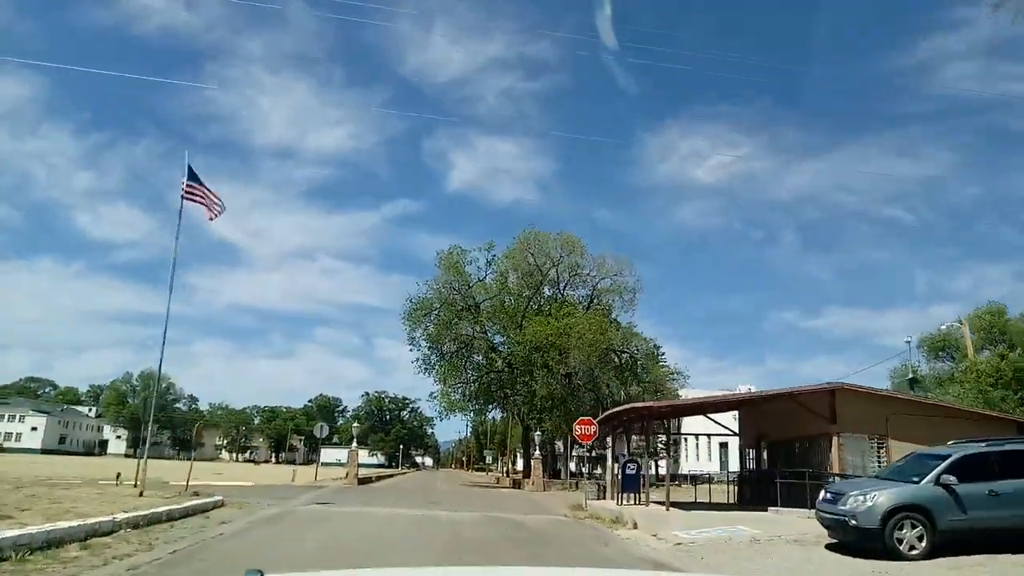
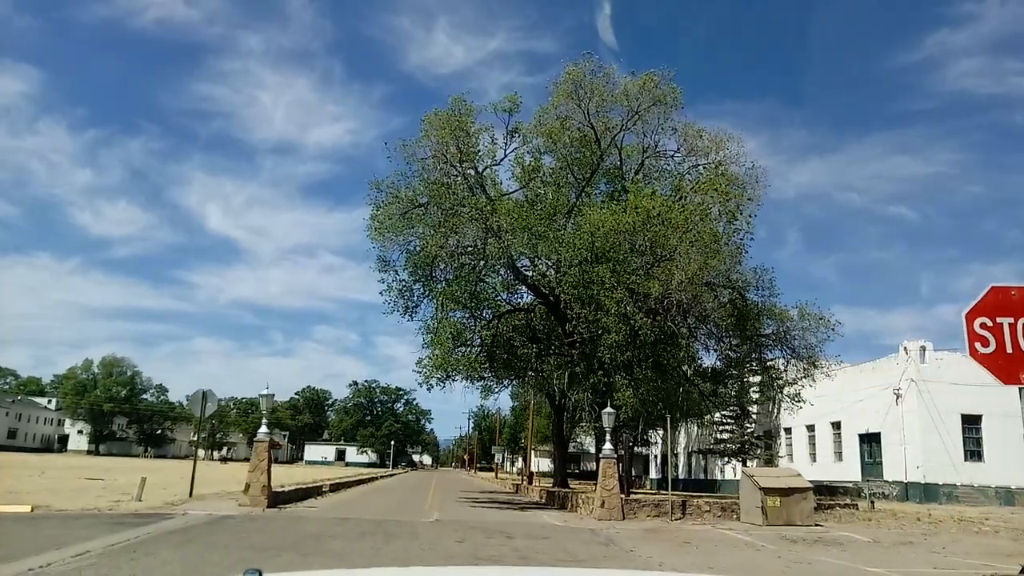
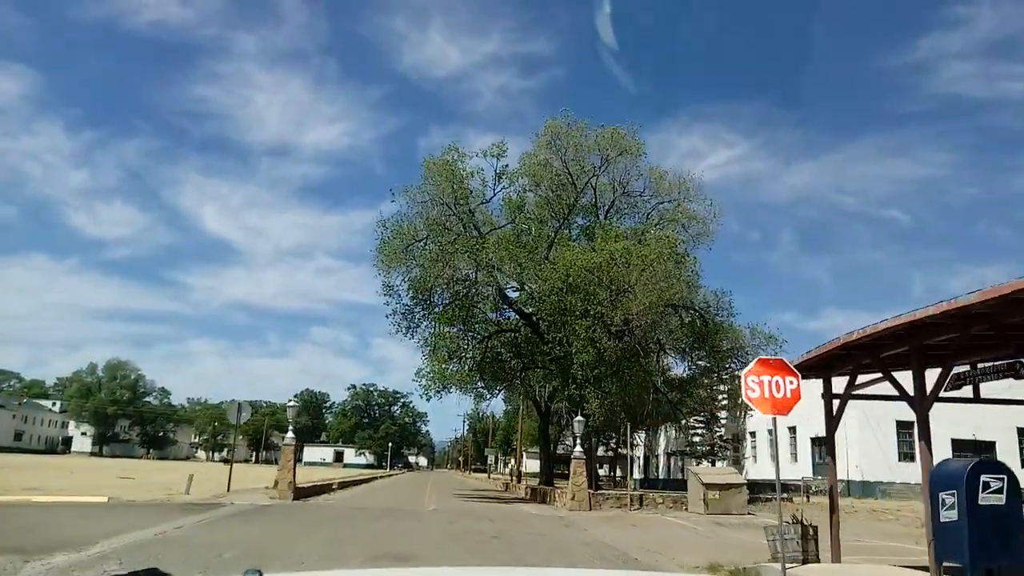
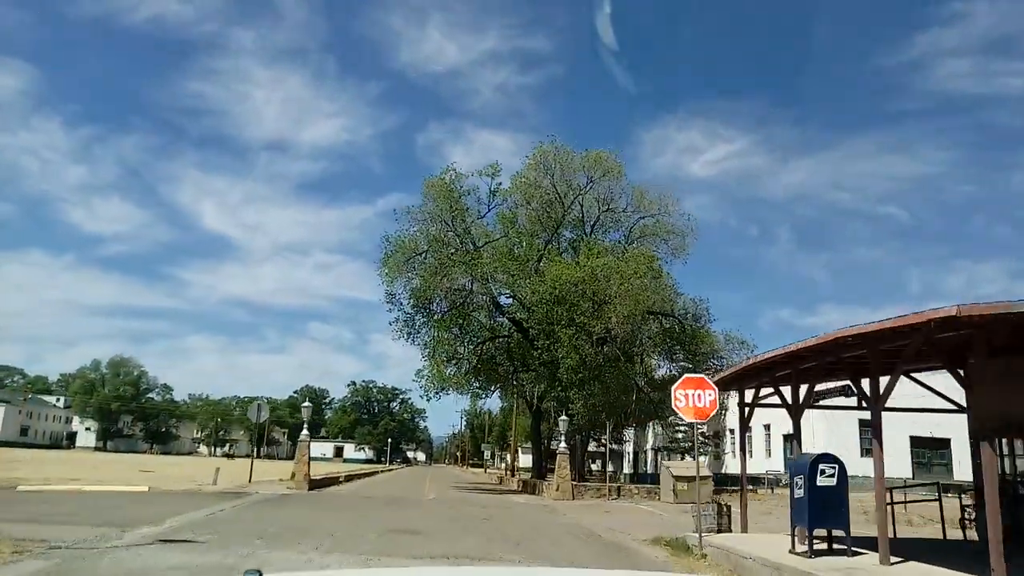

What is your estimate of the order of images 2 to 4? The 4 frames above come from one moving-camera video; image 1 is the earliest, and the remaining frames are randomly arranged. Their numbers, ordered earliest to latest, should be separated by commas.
4, 3, 2
